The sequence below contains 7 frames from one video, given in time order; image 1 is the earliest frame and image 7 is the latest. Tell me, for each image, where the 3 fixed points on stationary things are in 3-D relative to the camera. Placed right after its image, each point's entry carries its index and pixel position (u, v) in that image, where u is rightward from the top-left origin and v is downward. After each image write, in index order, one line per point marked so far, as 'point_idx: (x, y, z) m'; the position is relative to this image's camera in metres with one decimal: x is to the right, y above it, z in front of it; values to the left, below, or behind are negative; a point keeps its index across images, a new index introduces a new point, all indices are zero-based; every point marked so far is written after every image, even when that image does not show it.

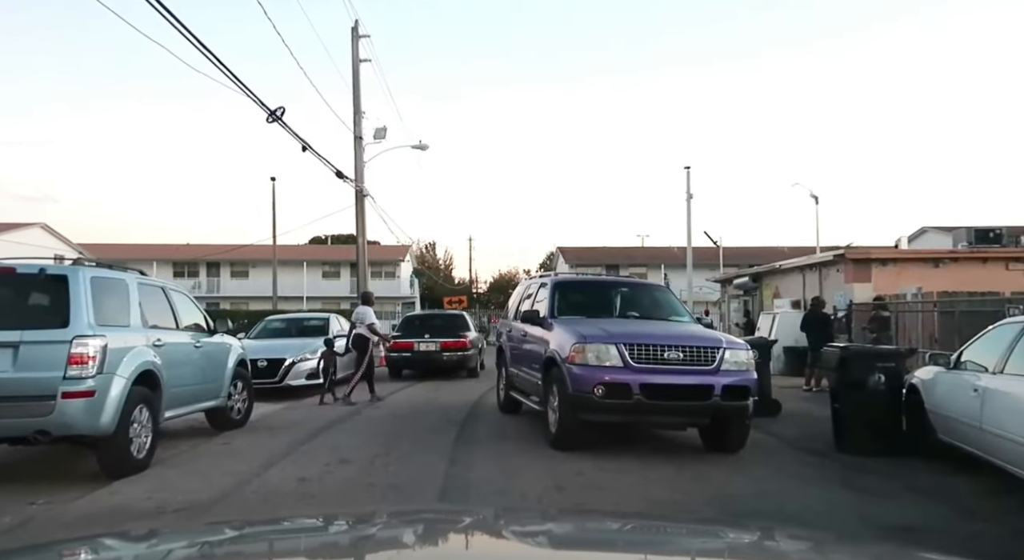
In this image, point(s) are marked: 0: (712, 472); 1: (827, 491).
0: (+1.7, -1.7, +6.4) m
1: (+2.5, -1.7, +5.9) m
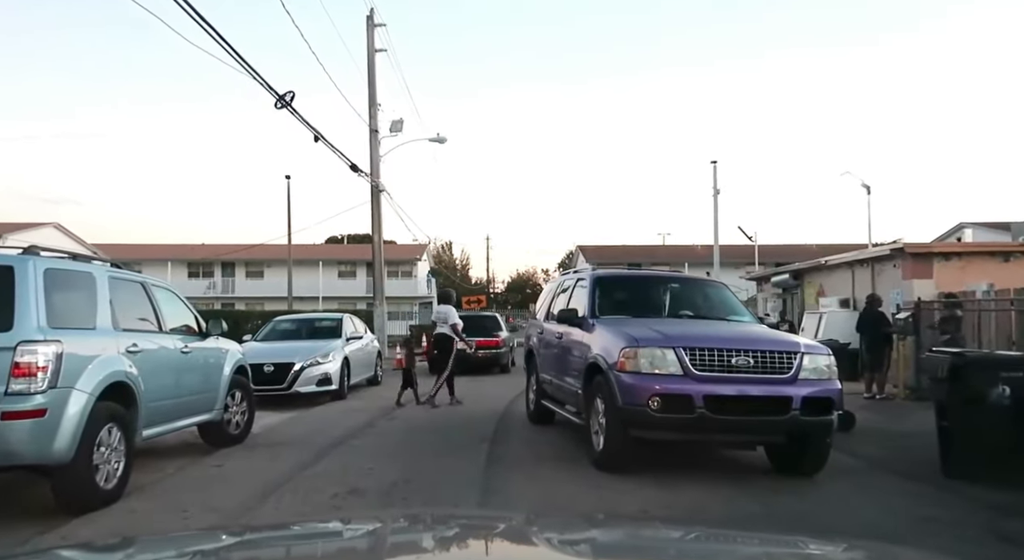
0: (+1.9, -1.7, +5.8) m
1: (+2.7, -1.7, +5.3) m
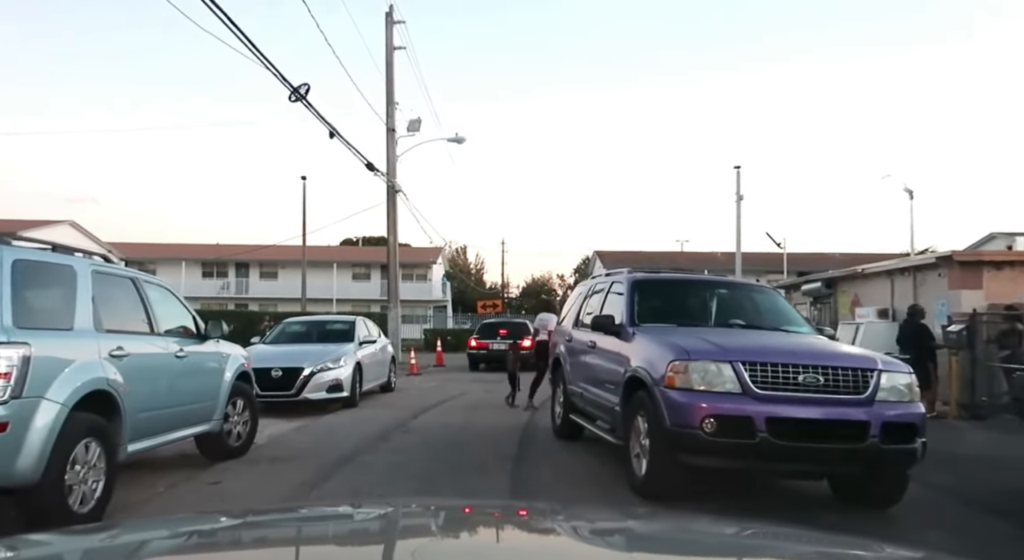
0: (+2.1, -1.7, +5.4) m
1: (+2.8, -1.8, +4.9) m
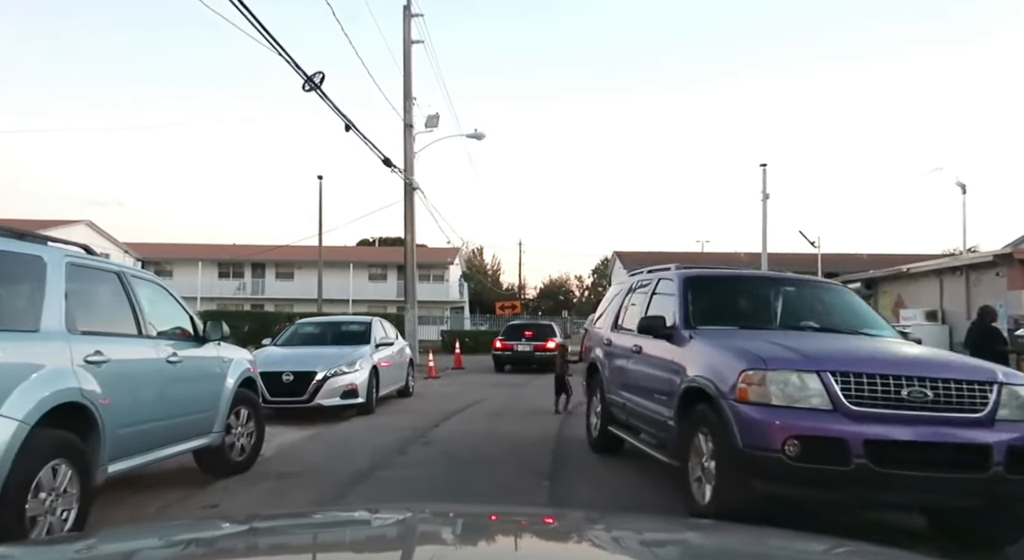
0: (+2.3, -1.7, +5.0) m
1: (+3.0, -1.7, +4.5) m
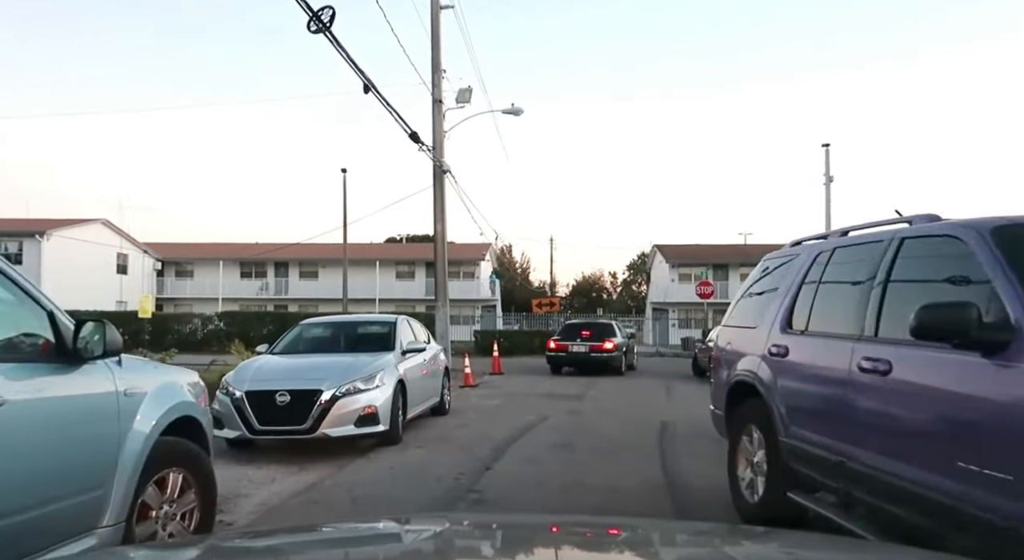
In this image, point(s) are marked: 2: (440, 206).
0: (+2.7, -1.6, +3.5) m
1: (+3.4, -1.6, +3.0) m
2: (-2.0, +1.8, +19.8) m
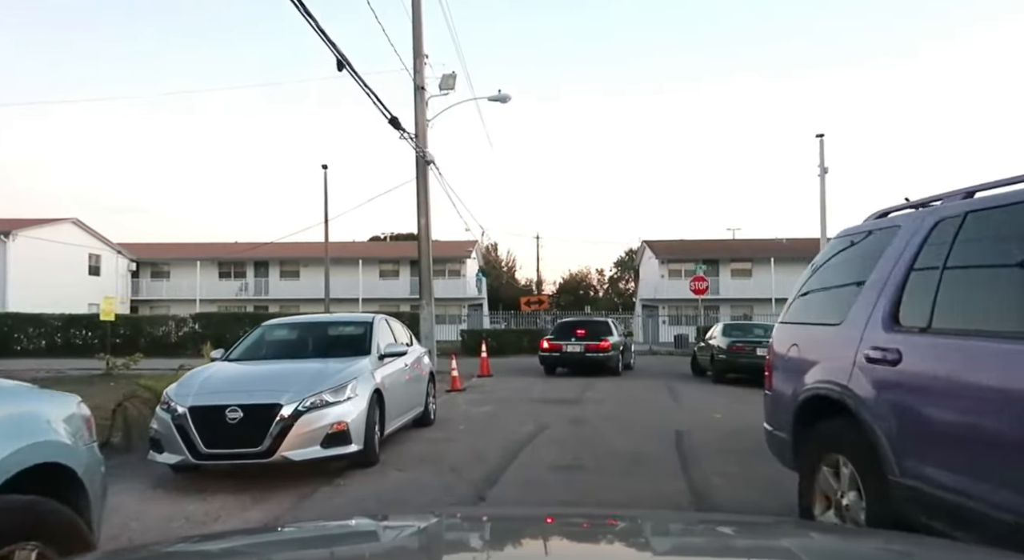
0: (+2.7, -1.6, +3.0) m
1: (+3.4, -1.5, +2.5) m
2: (-2.3, +1.8, +19.2) m
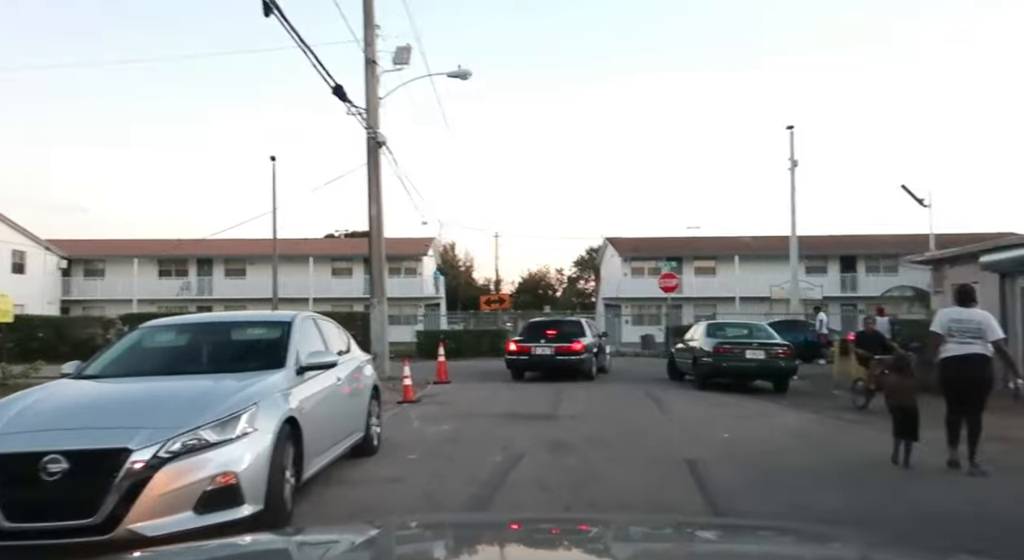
0: (+2.6, -1.5, +2.2) m
1: (+3.3, -1.5, +1.7) m
2: (-3.3, +1.9, +18.1) m
